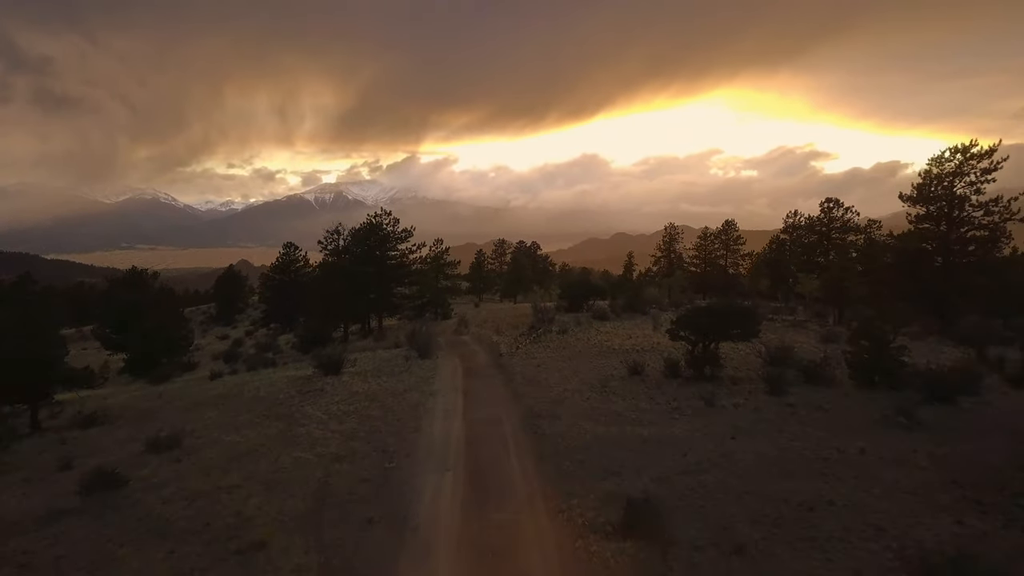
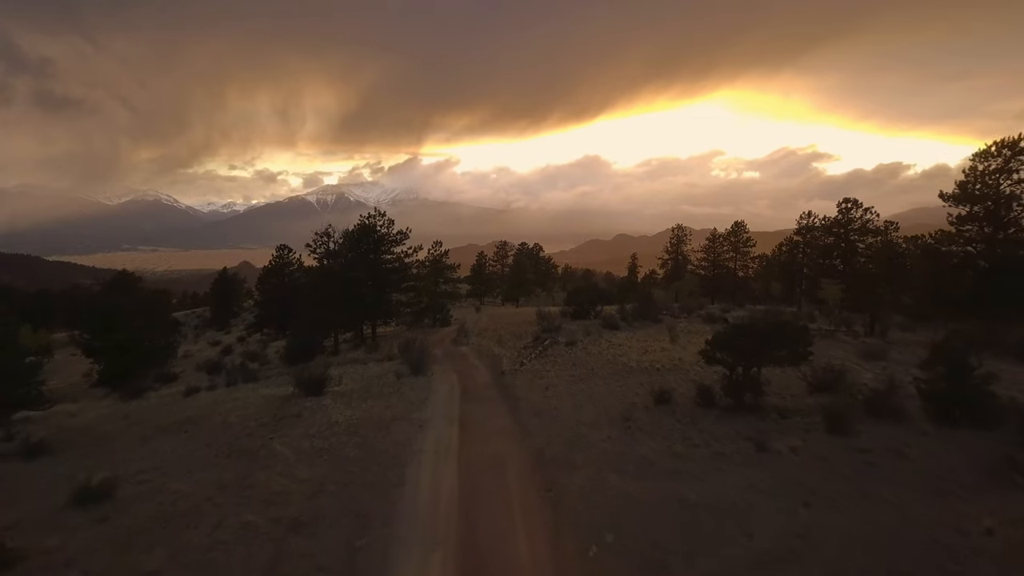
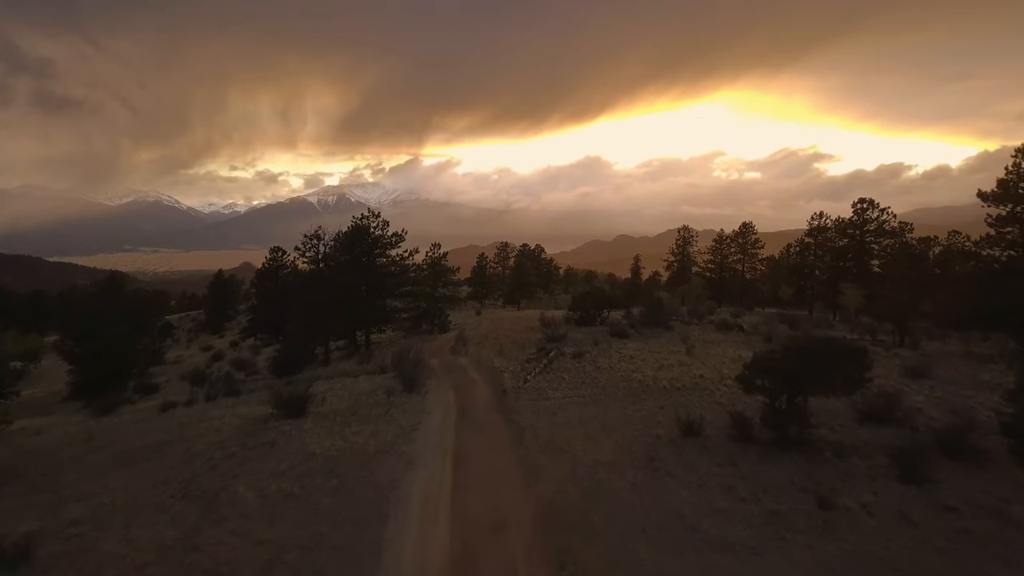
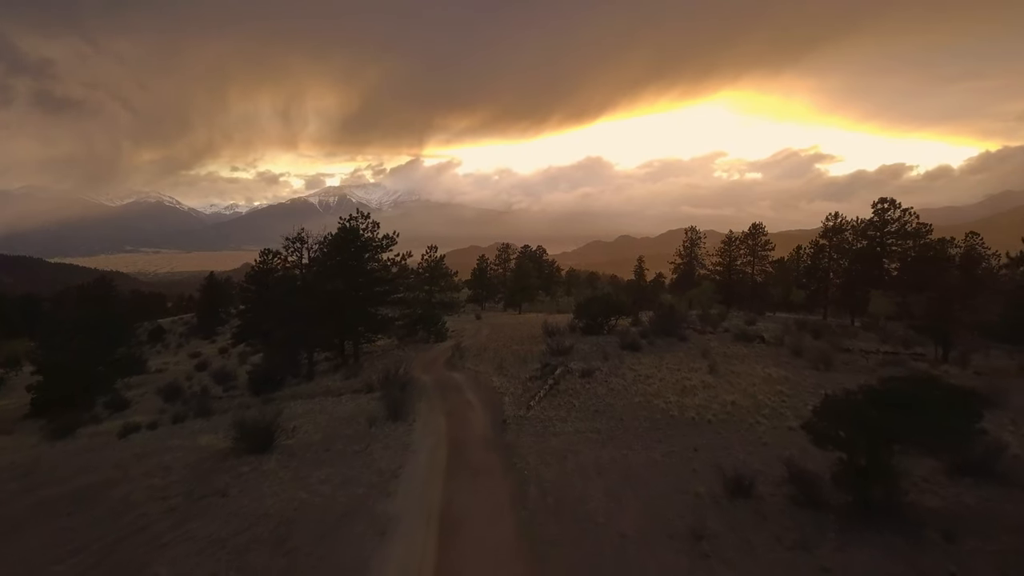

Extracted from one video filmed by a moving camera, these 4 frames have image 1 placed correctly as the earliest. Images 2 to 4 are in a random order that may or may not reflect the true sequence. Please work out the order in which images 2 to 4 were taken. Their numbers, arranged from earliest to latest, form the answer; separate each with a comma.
2, 3, 4
